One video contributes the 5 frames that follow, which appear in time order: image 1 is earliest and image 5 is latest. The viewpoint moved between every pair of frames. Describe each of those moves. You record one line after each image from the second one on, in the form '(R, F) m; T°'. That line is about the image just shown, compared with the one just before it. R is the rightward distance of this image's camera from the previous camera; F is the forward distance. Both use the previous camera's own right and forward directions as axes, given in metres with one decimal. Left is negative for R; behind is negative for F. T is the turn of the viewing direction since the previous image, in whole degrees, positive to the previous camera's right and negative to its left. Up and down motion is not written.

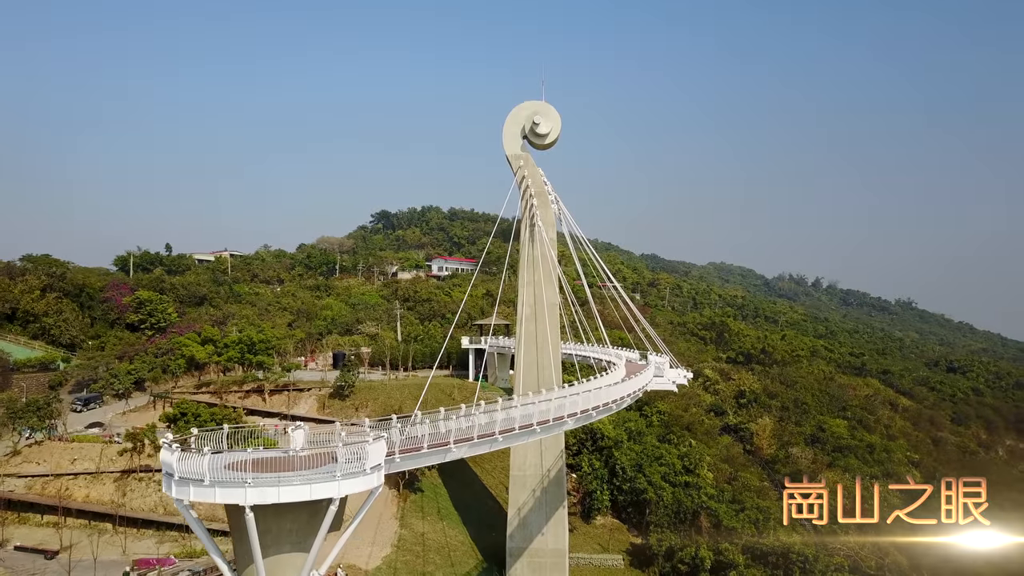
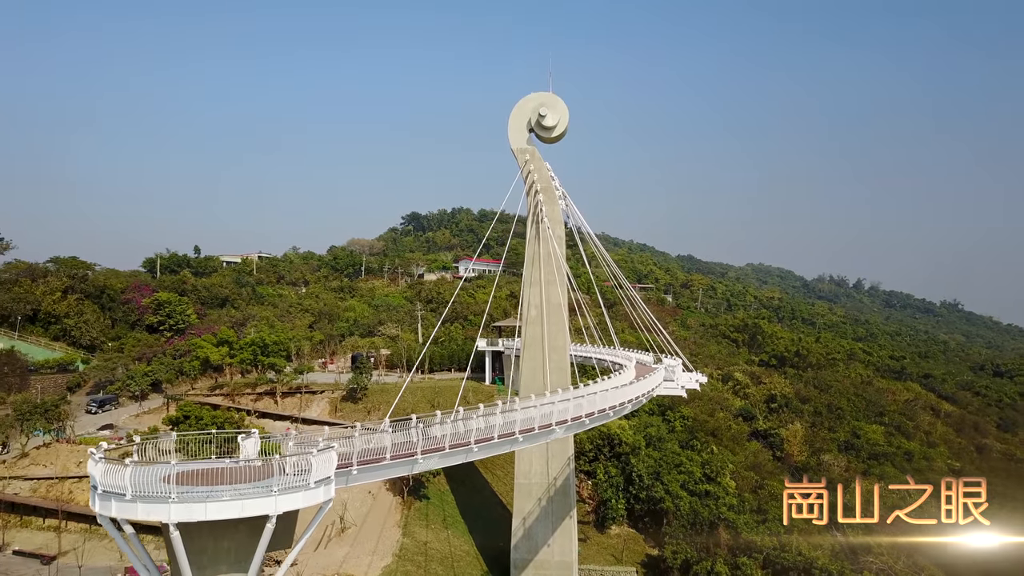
(+0.8, +0.7) m; -3°
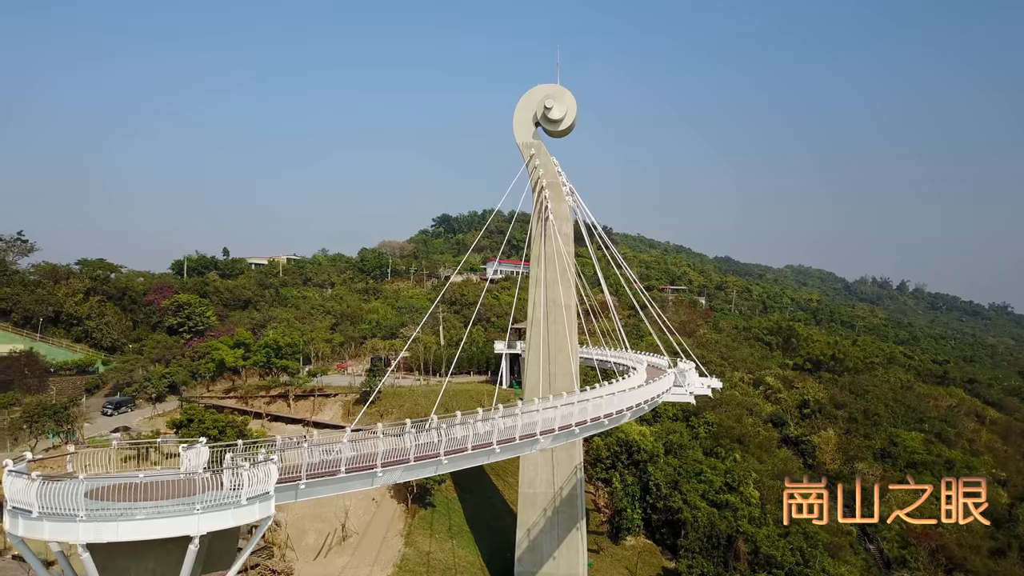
(+0.7, +0.6) m; -3°
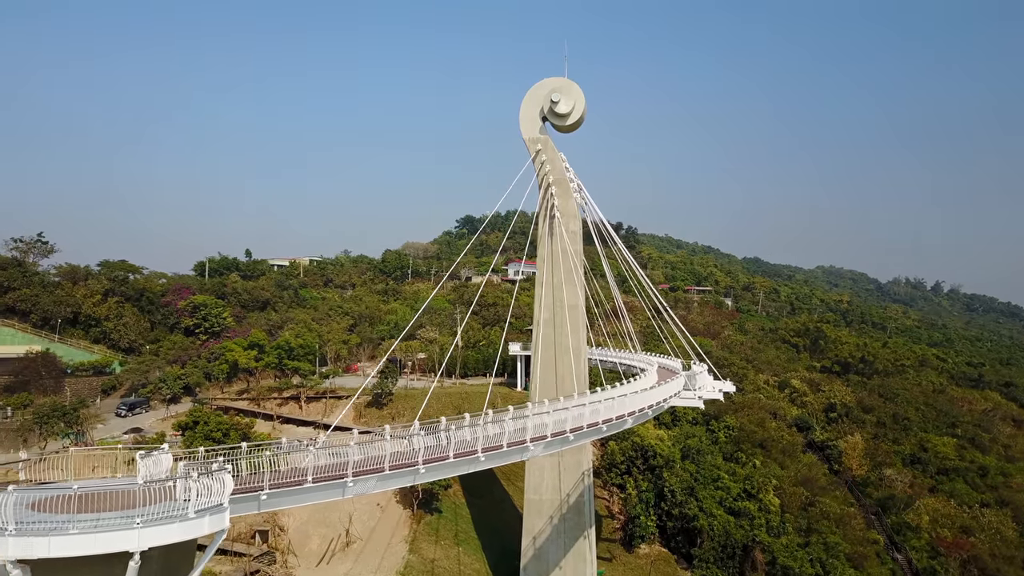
(+0.5, +0.5) m; -2°
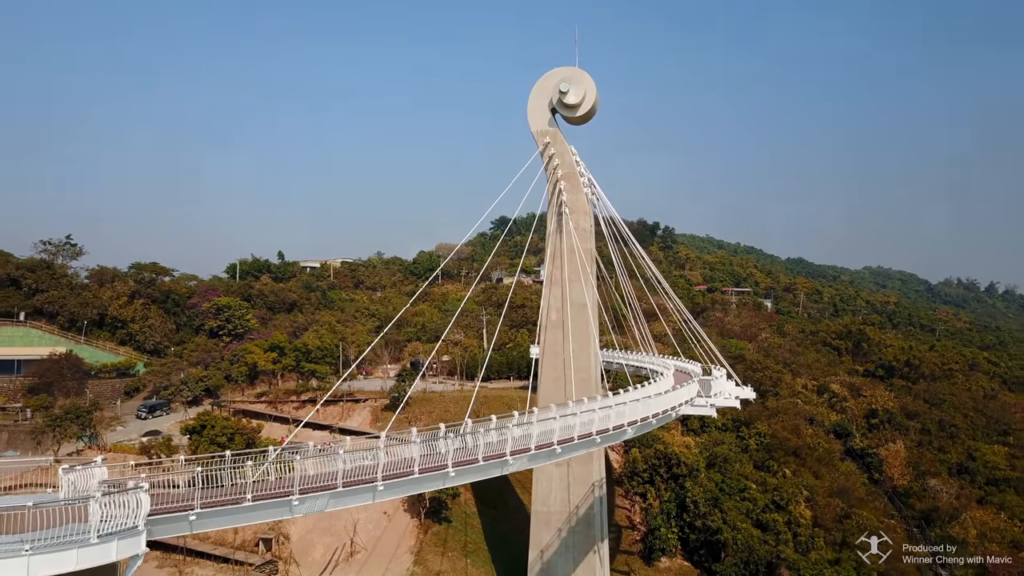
(+0.8, +0.7) m; -3°
